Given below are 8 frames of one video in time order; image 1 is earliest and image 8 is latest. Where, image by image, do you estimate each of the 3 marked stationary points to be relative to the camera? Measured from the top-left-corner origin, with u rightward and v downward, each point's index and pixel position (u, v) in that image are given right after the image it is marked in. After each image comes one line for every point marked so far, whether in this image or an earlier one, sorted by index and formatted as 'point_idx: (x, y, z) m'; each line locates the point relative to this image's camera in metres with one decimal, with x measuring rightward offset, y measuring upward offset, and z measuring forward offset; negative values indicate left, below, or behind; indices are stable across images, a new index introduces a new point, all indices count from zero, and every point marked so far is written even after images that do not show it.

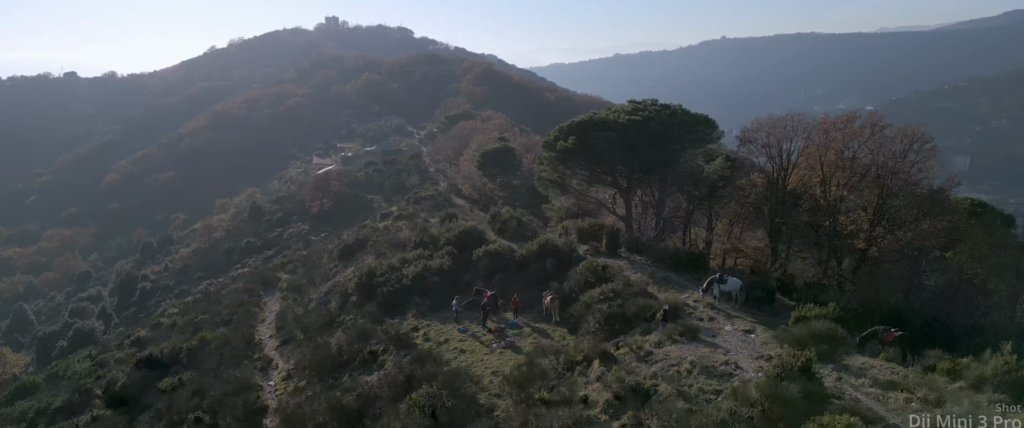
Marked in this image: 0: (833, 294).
0: (+8.8, -2.2, +18.2) m
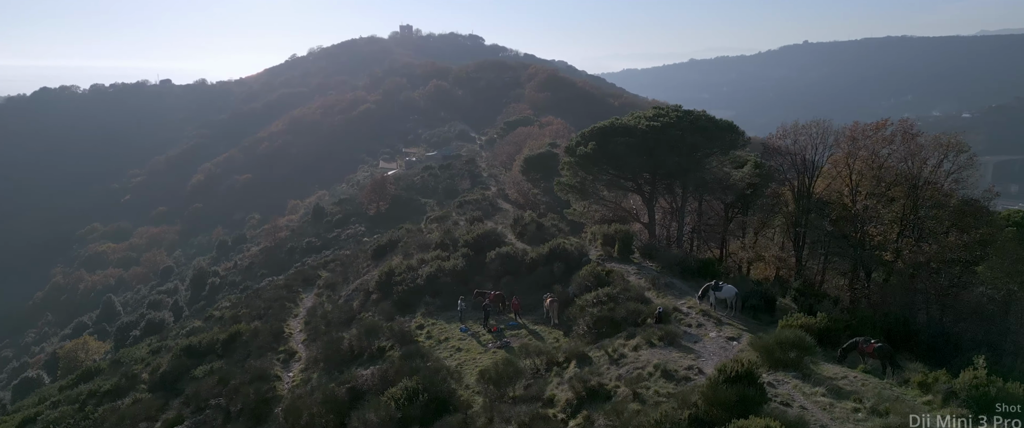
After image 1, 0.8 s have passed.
0: (+8.7, -2.5, +17.7) m
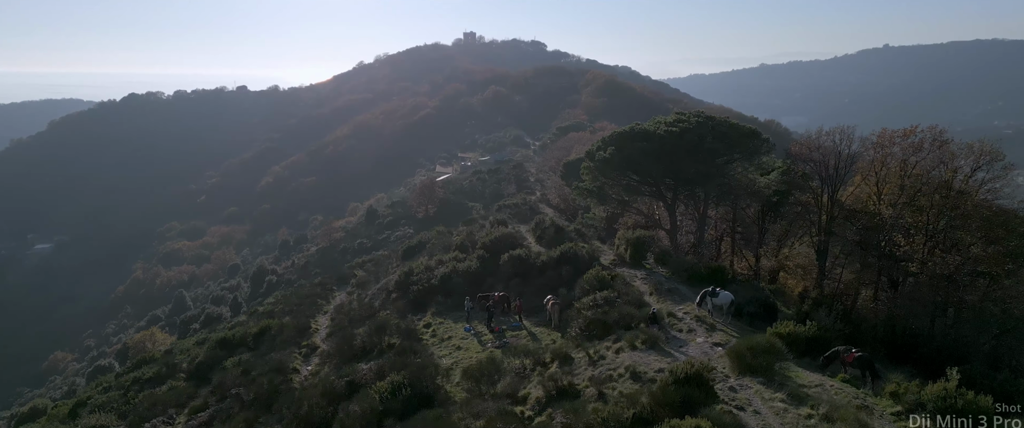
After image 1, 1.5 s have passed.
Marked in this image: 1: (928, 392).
0: (+8.6, -2.7, +17.3) m
1: (+6.8, -2.9, +11.1) m
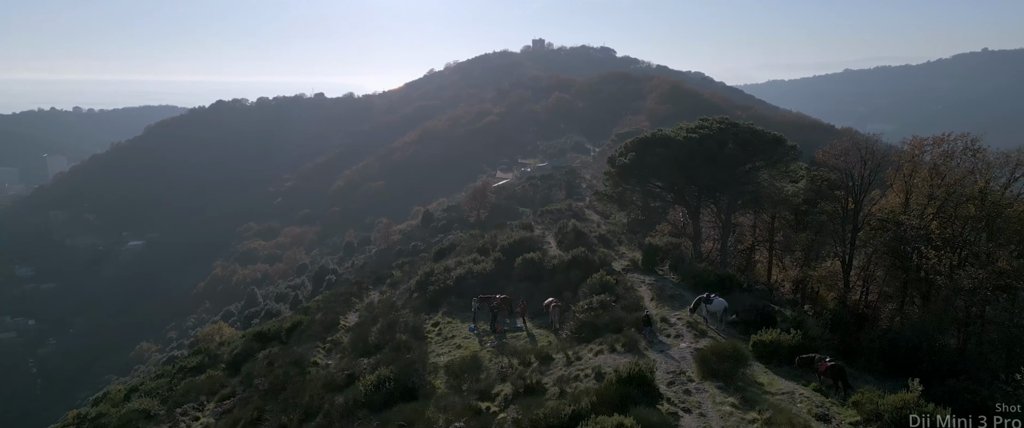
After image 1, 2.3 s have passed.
0: (+8.5, -2.9, +16.8) m
1: (+6.0, -3.1, +10.8) m
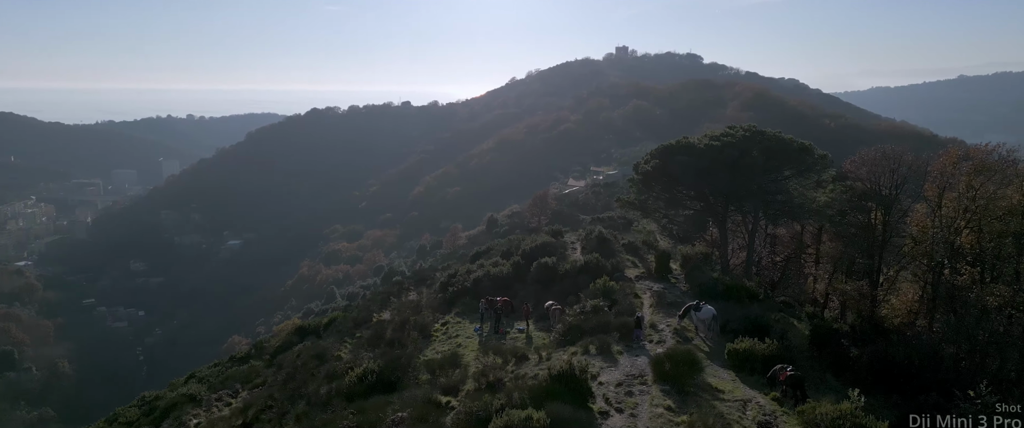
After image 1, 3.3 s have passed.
0: (+8.2, -3.1, +16.2) m
1: (+5.0, -3.2, +10.5) m
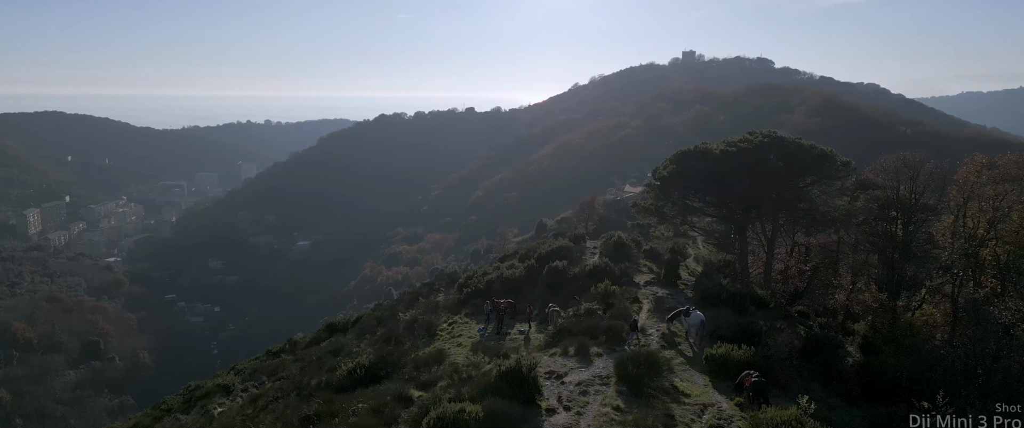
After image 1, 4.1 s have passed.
0: (+7.8, -3.3, +15.8) m
1: (+4.1, -3.3, +10.5) m
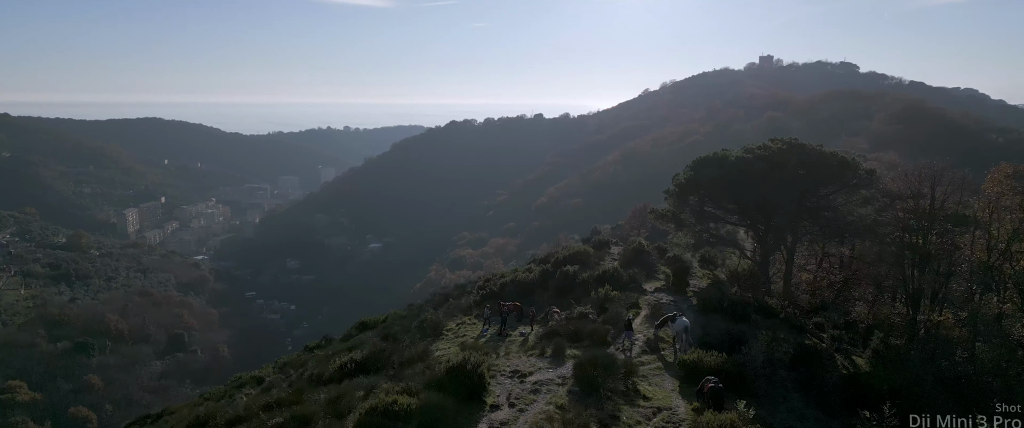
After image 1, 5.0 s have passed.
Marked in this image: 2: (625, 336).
0: (+7.4, -3.5, +15.4) m
1: (+3.2, -3.3, +10.4) m
2: (+2.9, -3.1, +16.8) m
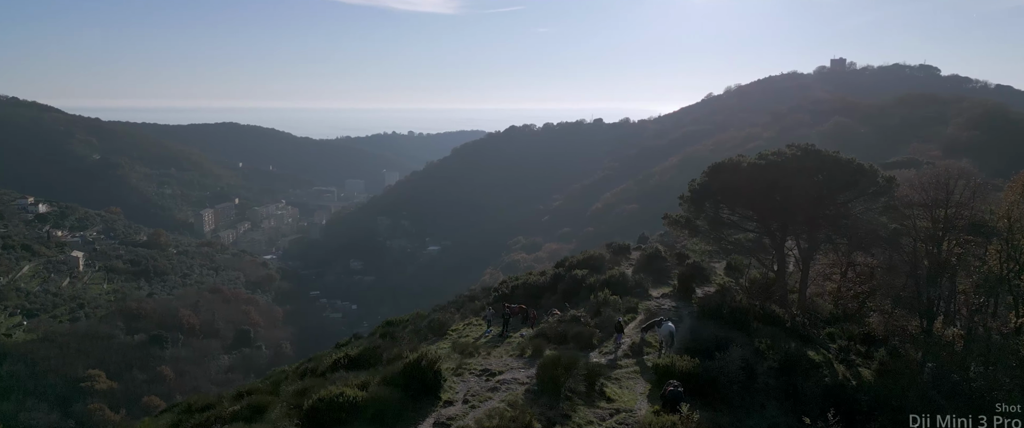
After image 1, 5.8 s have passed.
0: (+6.9, -3.6, +15.1) m
1: (+2.3, -3.4, +10.5) m
2: (+2.6, -3.2, +16.9) m
